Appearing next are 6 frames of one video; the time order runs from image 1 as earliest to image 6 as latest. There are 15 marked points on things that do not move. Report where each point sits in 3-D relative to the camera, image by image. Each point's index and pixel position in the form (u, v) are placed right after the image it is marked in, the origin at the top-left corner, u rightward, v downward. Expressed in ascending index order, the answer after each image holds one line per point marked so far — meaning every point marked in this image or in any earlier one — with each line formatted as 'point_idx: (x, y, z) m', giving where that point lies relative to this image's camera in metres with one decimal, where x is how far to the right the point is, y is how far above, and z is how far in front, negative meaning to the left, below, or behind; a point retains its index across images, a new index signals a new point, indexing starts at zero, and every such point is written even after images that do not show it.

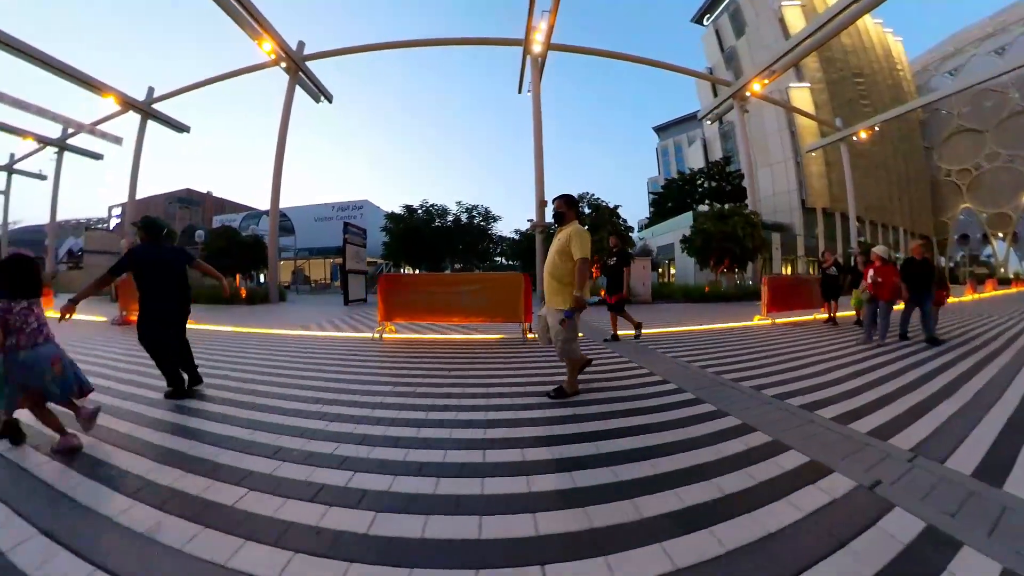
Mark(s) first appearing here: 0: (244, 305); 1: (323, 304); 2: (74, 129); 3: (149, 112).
0: (-6.8, -0.3, +10.5) m
1: (-5.5, -0.2, +12.2) m
2: (-17.9, +6.4, +16.1) m
3: (-16.8, +8.0, +18.1) m
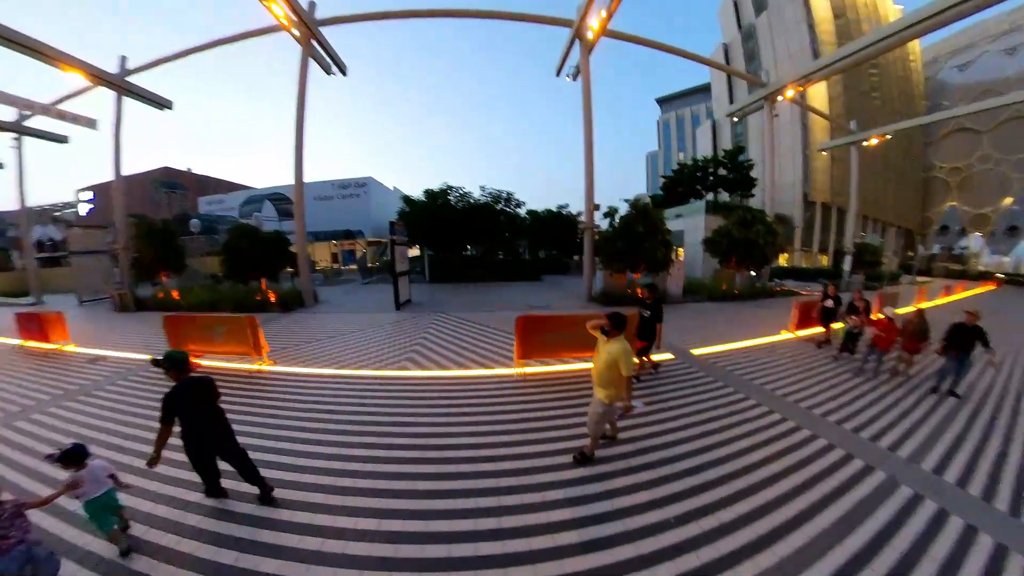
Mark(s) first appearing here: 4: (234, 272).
0: (-5.7, -0.6, +9.8) m
1: (-4.5, -0.3, +11.5) m
2: (-17.1, +6.5, +14.2) m
3: (-16.0, +8.2, +16.2) m
4: (-7.4, +0.5, +10.8) m
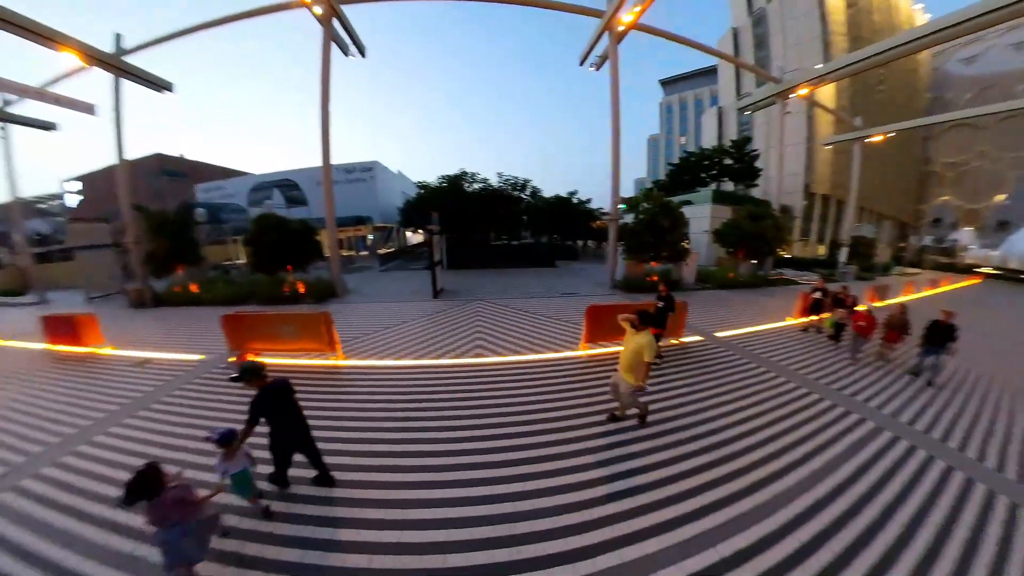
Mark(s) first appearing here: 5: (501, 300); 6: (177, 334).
0: (-4.9, -0.3, +9.6) m
1: (-3.8, -0.1, +11.3) m
2: (-16.4, +6.8, +13.6) m
3: (-15.4, +8.6, +15.5) m
4: (-6.7, +0.7, +10.5) m
5: (-0.1, -0.1, +11.2) m
6: (-6.3, -0.9, +7.5) m
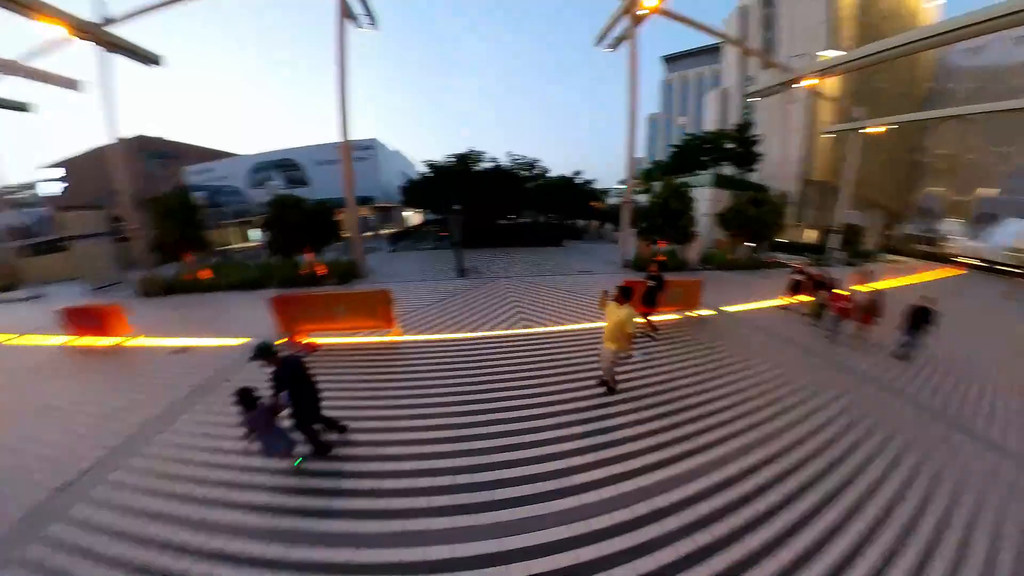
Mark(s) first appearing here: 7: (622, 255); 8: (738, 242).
0: (-4.3, 0.0, +9.3) m
1: (-3.2, +0.3, +11.1) m
2: (-15.9, +7.3, +12.7) m
3: (-14.9, +9.2, +14.6) m
4: (-6.1, +1.1, +10.2) m
5: (+0.4, +0.3, +11.1) m
6: (-5.6, -0.6, +7.2) m
7: (+4.0, +1.3, +14.4) m
8: (+10.8, +2.2, +18.7) m
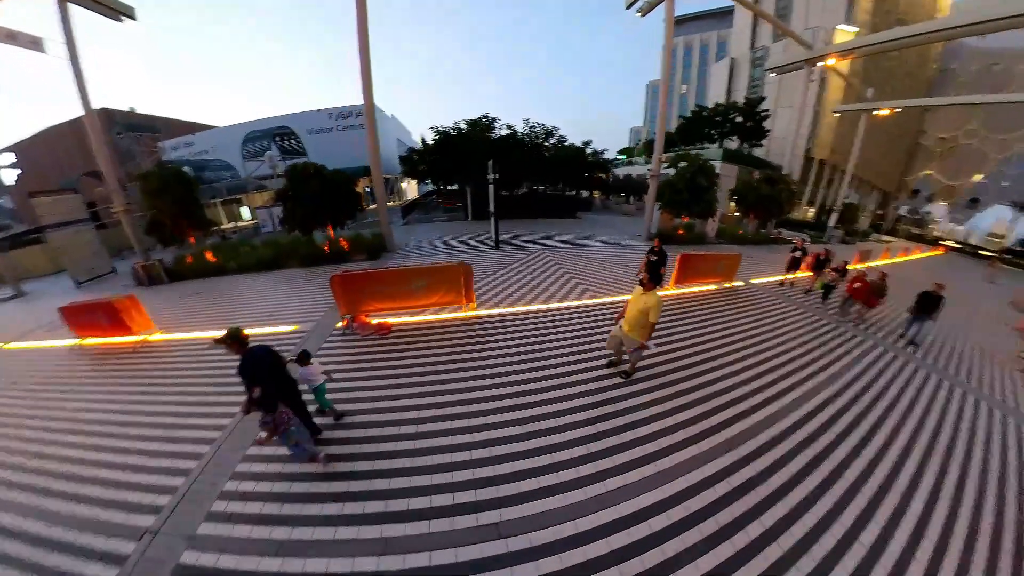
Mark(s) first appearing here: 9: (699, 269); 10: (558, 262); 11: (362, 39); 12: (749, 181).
0: (-3.4, +0.4, +8.5) m
1: (-2.3, +0.8, +10.3) m
2: (-15.1, +7.8, +10.9) m
3: (-14.3, +9.7, +12.9) m
4: (-5.2, +1.5, +9.2) m
5: (+1.3, +0.8, +10.5) m
6: (-4.6, -0.3, +6.3) m
7: (+4.7, +1.9, +13.9) m
8: (+11.2, +3.0, +18.6) m
9: (+4.8, +0.5, +10.1) m
10: (+1.1, +0.3, +9.4) m
11: (-3.4, +5.3, +8.9) m
12: (+10.9, +4.7, +18.2) m
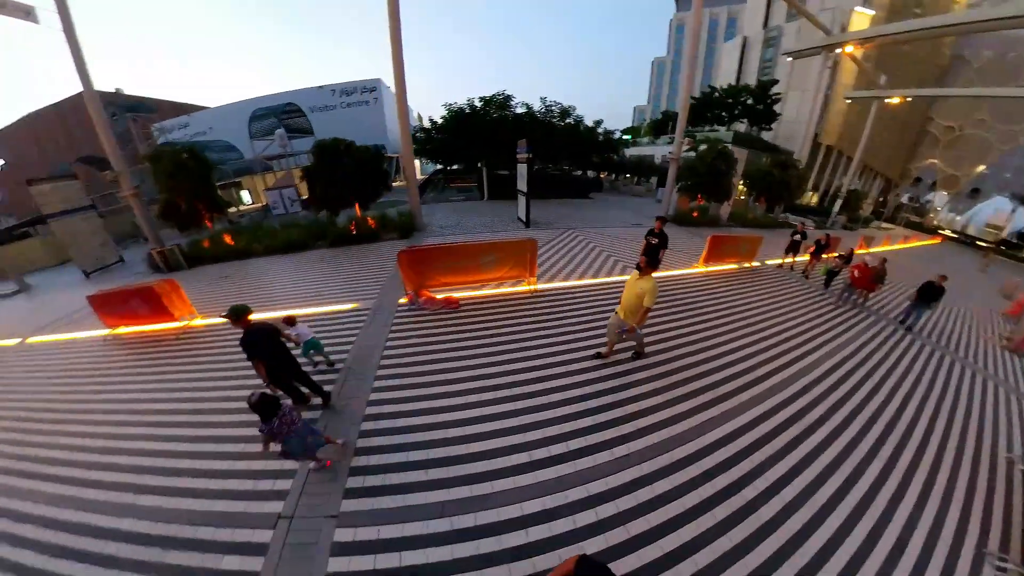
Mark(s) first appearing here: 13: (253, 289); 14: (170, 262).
0: (-2.6, +0.8, +8.1) m
1: (-1.6, +1.2, +9.9) m
2: (-14.4, +8.2, +10.1) m
3: (-13.6, +10.2, +12.0) m
4: (-4.4, +1.9, +8.7) m
5: (+2.0, +1.2, +10.2) m
6: (-3.8, 0.0, +6.0) m
7: (+5.3, +2.4, +13.7) m
8: (+11.7, +3.6, +18.5) m
9: (+5.5, +0.9, +9.9) m
10: (+1.8, +0.7, +9.2) m
11: (-2.6, +5.7, +8.4) m
12: (+11.5, +5.2, +18.1) m
13: (-4.1, 0.0, +6.0) m
14: (-6.7, +0.7, +7.7) m
